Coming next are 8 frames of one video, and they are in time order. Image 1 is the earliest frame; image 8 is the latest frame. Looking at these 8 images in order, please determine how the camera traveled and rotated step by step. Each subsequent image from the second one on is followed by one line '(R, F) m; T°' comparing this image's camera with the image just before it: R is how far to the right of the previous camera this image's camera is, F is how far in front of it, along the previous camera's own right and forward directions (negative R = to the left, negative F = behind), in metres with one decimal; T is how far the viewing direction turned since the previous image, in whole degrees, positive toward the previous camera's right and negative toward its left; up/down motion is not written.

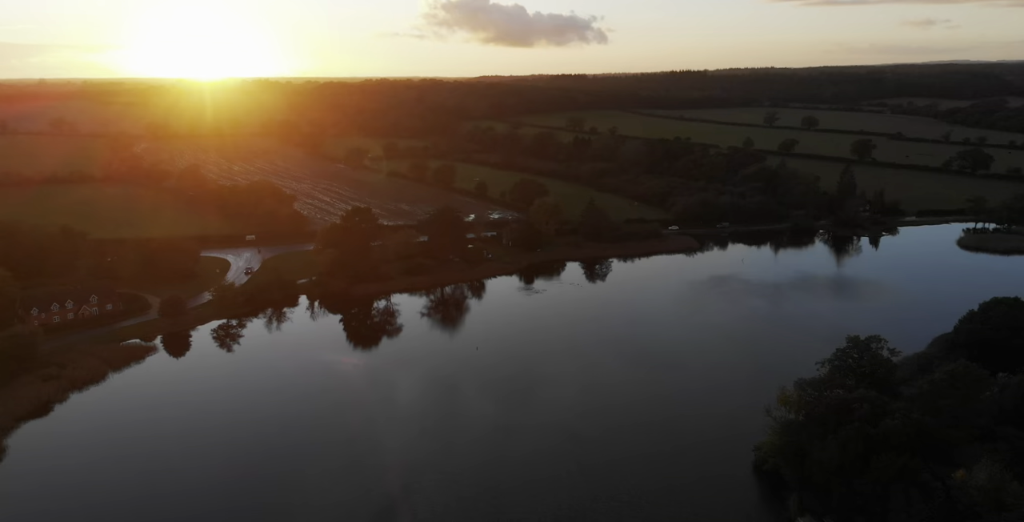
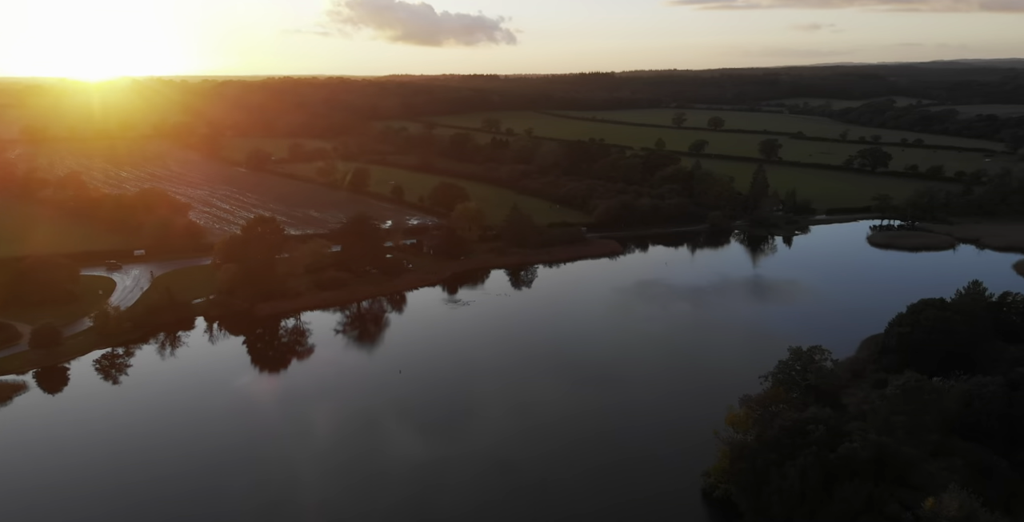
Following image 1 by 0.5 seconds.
(-0.4, +2.7) m; +7°
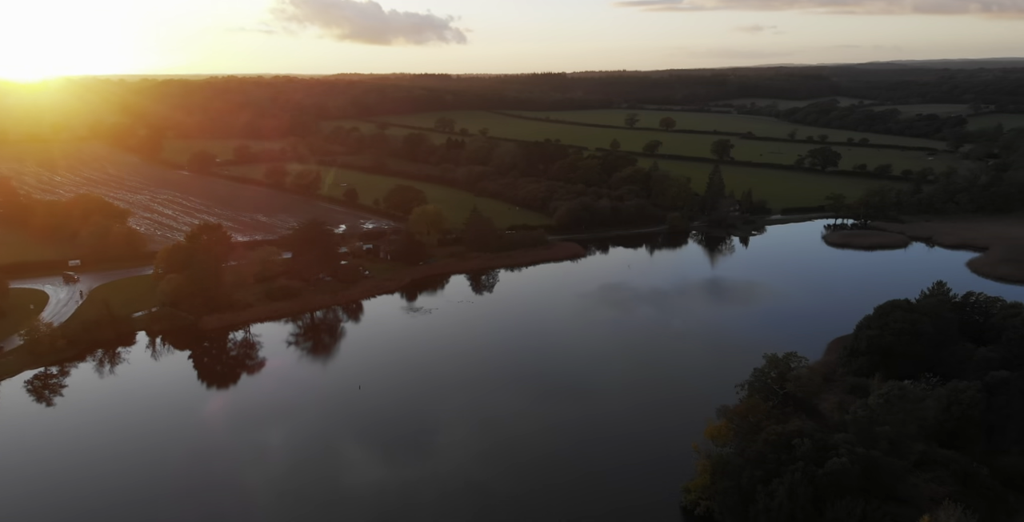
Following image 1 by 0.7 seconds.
(-0.5, +1.4) m; +4°
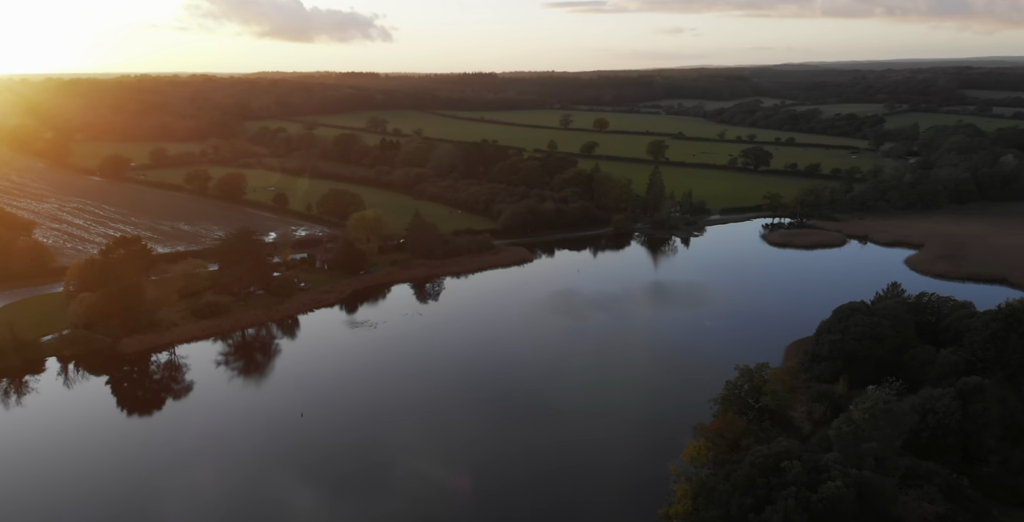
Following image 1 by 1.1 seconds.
(-1.0, +2.0) m; +5°
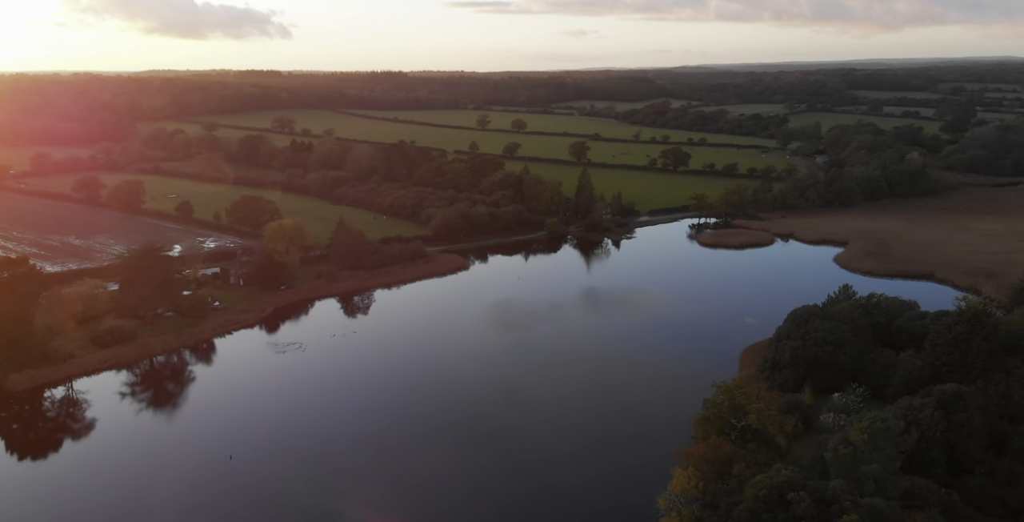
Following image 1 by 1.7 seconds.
(-1.6, +2.6) m; +7°
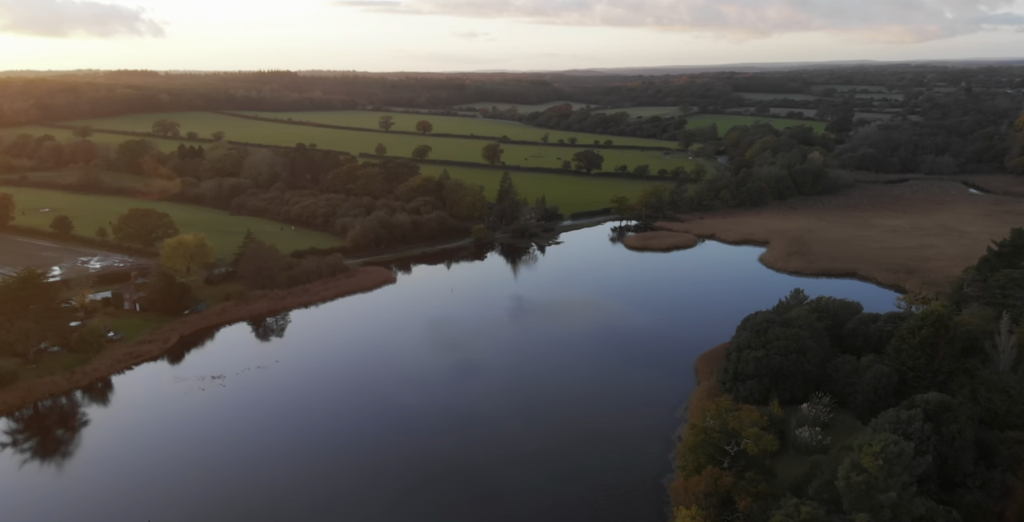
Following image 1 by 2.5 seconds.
(-2.1, +2.7) m; +8°
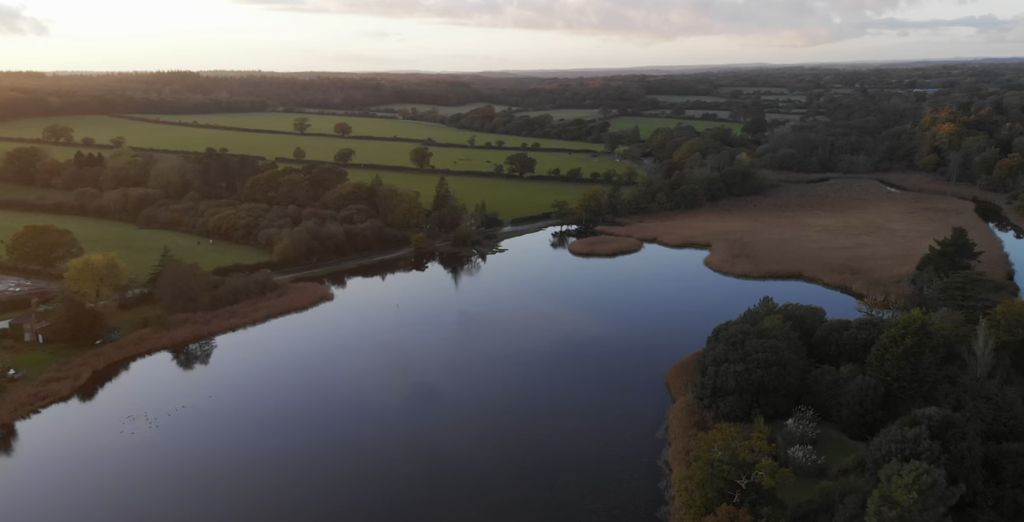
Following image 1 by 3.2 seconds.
(-2.0, +2.5) m; +7°
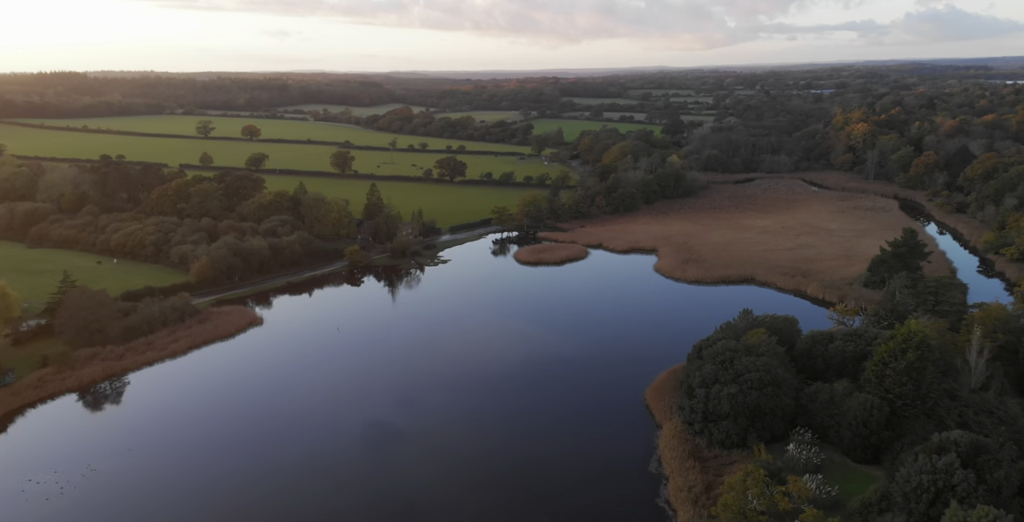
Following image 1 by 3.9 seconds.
(-2.3, +3.1) m; +7°
